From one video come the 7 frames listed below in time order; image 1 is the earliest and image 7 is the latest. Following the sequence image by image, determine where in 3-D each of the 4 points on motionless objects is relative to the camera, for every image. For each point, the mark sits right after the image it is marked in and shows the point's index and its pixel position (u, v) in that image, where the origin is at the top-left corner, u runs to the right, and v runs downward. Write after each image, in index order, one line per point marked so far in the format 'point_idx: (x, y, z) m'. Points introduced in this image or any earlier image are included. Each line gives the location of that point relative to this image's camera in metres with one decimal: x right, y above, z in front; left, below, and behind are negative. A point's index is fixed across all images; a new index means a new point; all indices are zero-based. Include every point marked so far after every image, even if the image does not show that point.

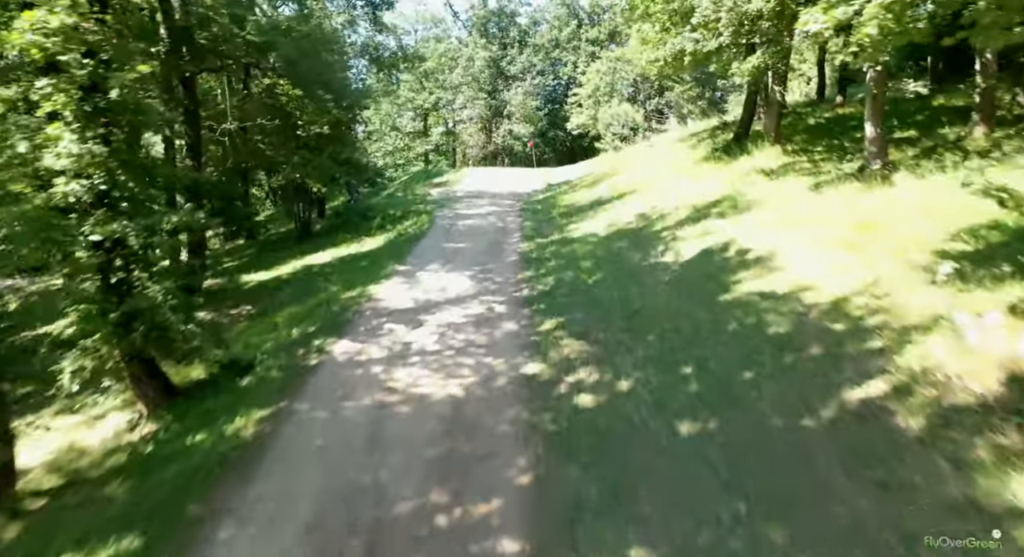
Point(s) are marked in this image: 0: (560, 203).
0: (+1.3, +2.0, +17.6) m
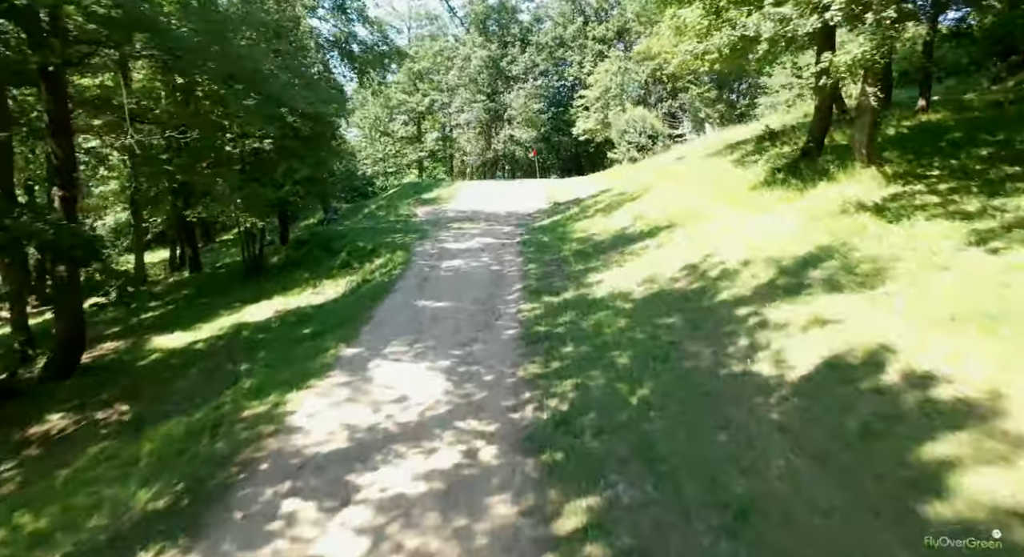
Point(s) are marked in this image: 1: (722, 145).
0: (+1.3, +0.9, +14.0) m
1: (+6.2, +3.8, +18.8) m
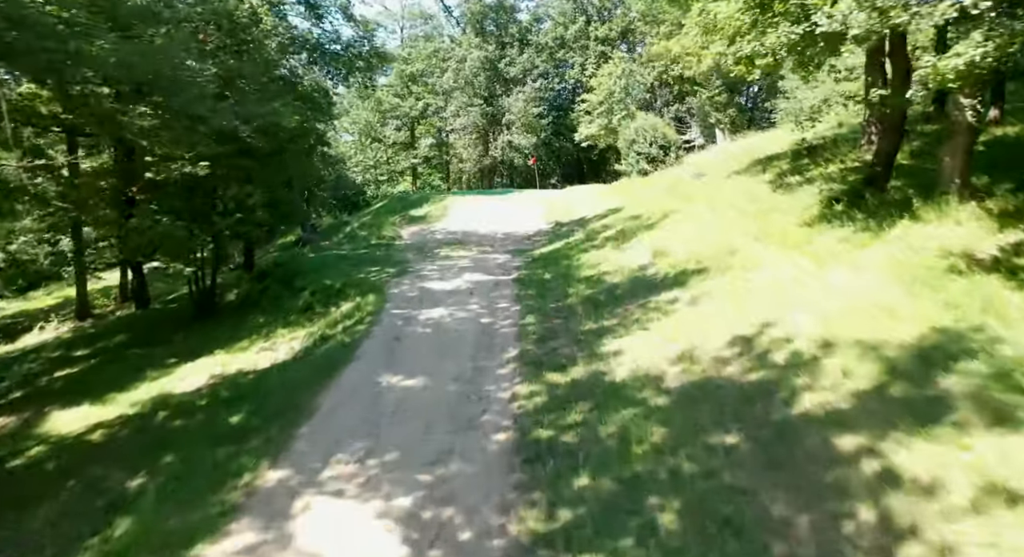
0: (+1.2, 0.0, +11.7) m
1: (+6.1, +3.0, +16.5) m
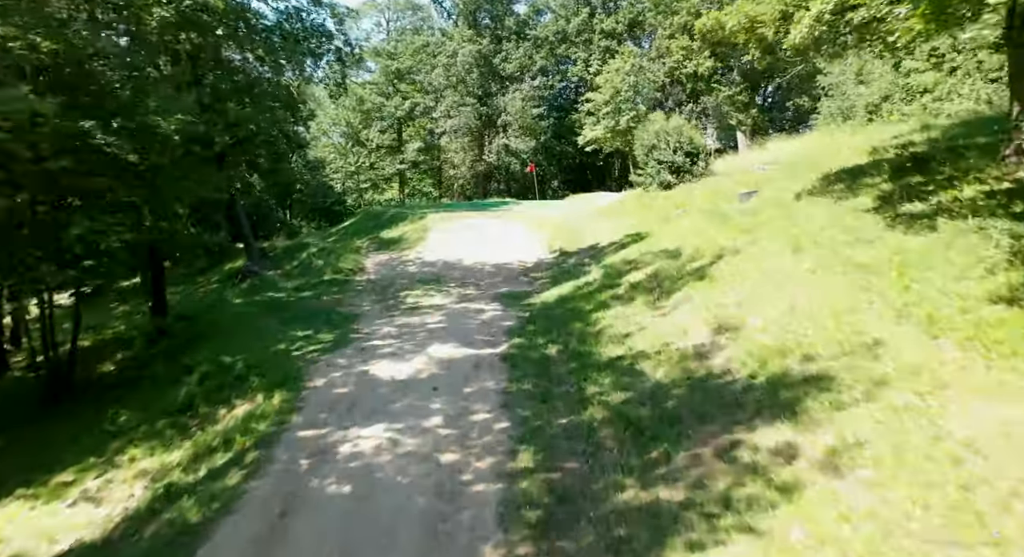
0: (+1.1, -1.0, +7.7) m
1: (+6.0, +2.0, +12.5) m
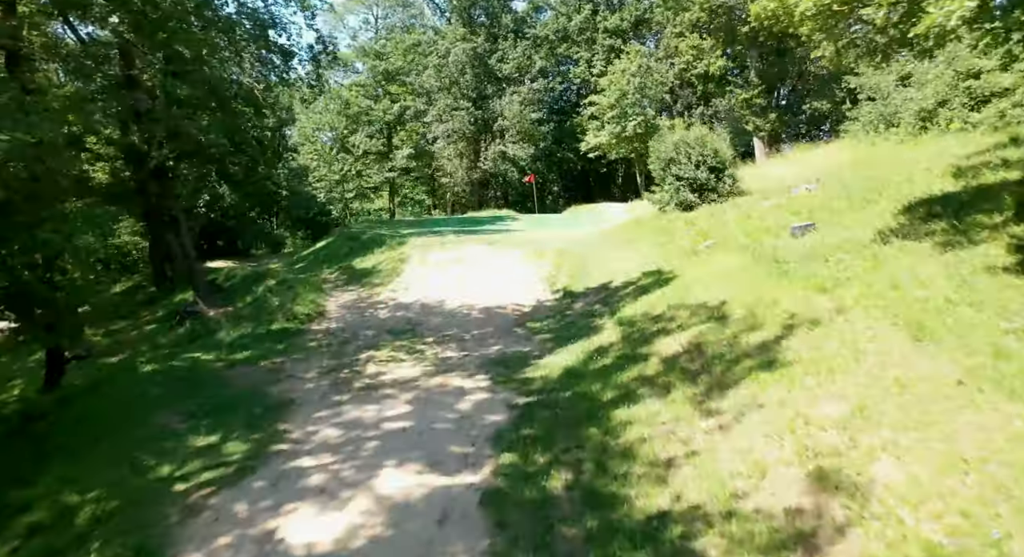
0: (+0.9, -1.8, +4.9) m
1: (+5.8, +1.1, +9.7) m
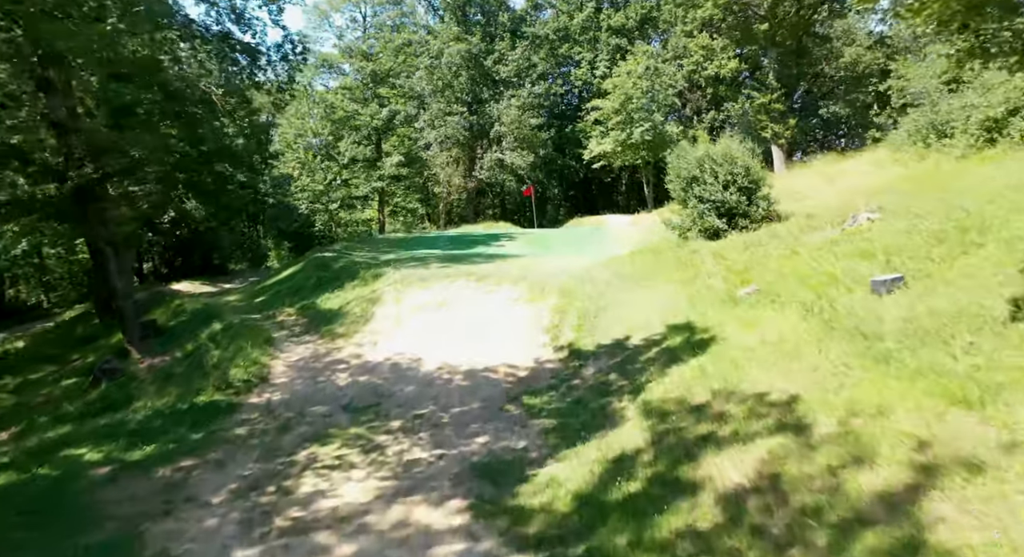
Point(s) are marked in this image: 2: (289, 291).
0: (+0.8, -2.7, +2.4) m
1: (+5.7, +0.2, +7.2) m
2: (-5.5, -0.1, +15.6) m
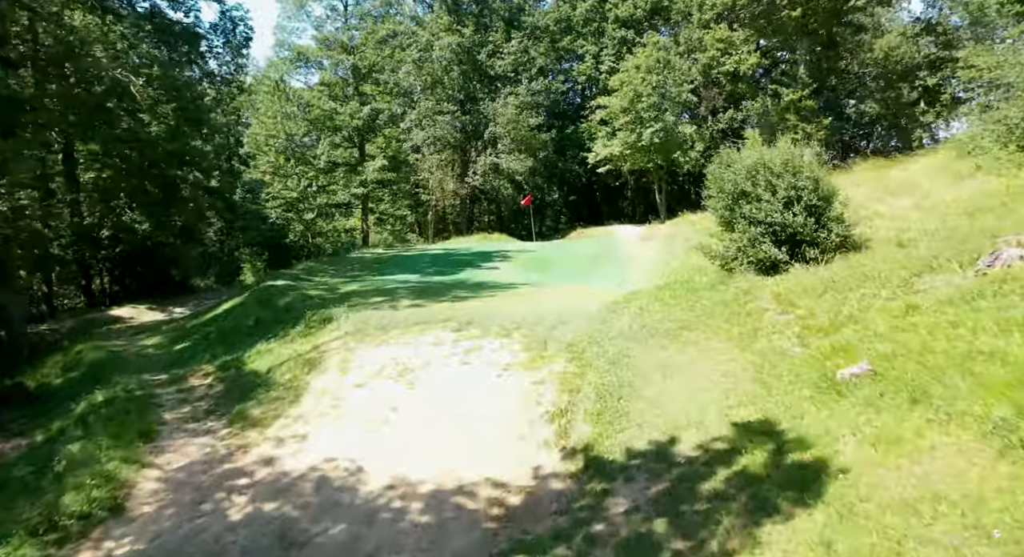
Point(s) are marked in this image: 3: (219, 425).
0: (+0.7, -3.4, -1.1) m
1: (+5.6, -0.5, +3.8) m
2: (-5.6, -0.9, +12.1) m
3: (-3.7, -1.8, +8.1) m
